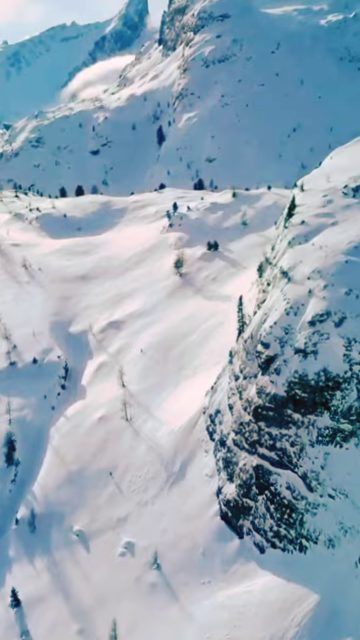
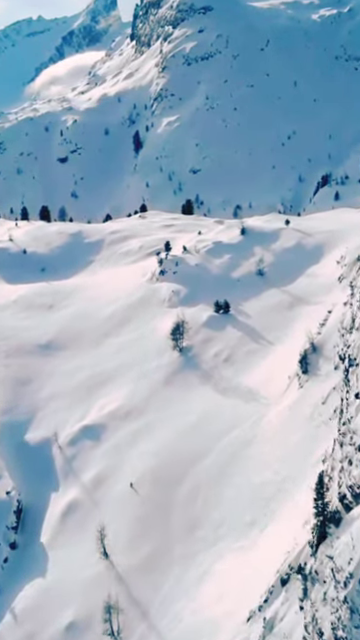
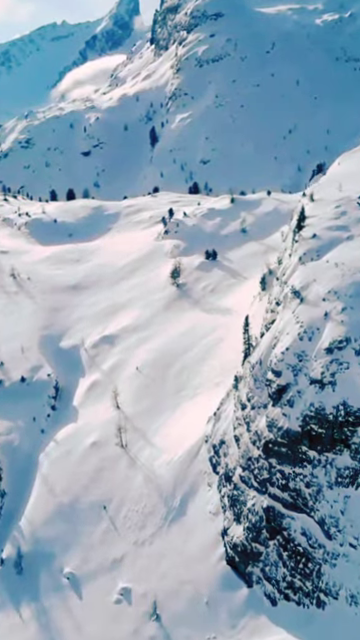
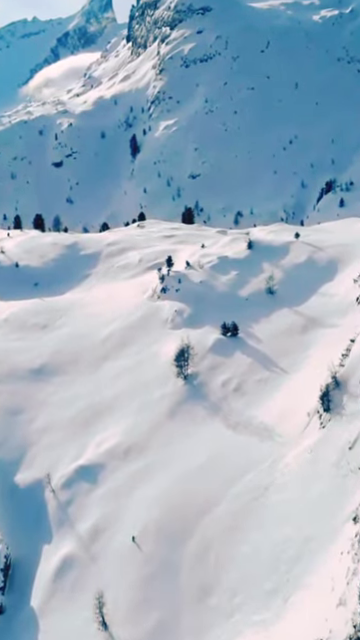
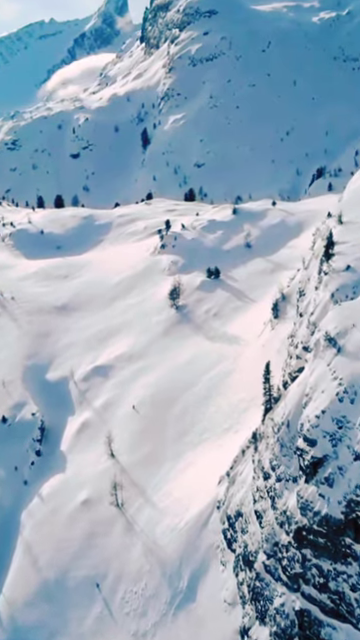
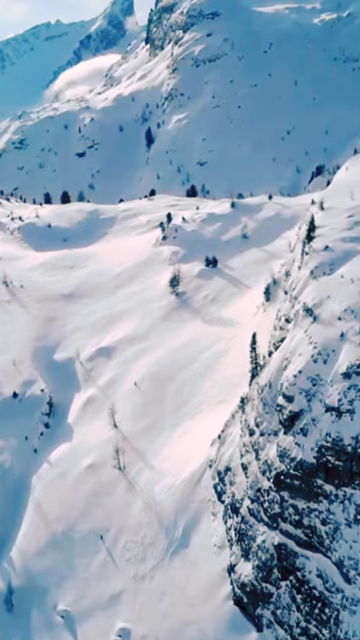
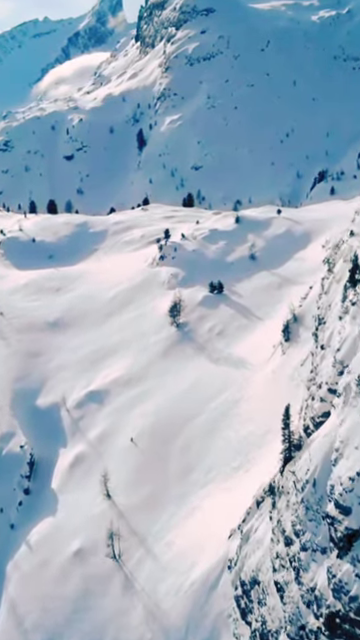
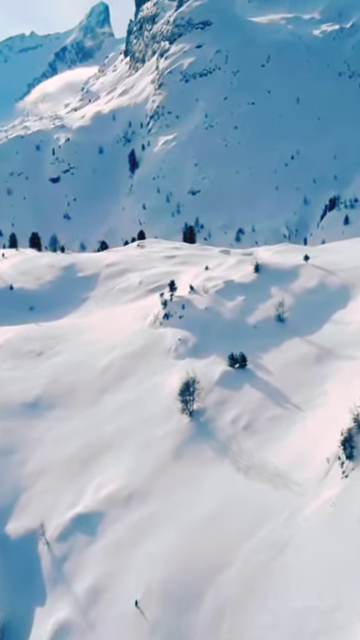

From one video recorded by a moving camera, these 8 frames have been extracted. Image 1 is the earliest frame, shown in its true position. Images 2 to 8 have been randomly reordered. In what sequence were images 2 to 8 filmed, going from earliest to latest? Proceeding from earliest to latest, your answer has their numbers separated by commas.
3, 6, 5, 7, 2, 4, 8
